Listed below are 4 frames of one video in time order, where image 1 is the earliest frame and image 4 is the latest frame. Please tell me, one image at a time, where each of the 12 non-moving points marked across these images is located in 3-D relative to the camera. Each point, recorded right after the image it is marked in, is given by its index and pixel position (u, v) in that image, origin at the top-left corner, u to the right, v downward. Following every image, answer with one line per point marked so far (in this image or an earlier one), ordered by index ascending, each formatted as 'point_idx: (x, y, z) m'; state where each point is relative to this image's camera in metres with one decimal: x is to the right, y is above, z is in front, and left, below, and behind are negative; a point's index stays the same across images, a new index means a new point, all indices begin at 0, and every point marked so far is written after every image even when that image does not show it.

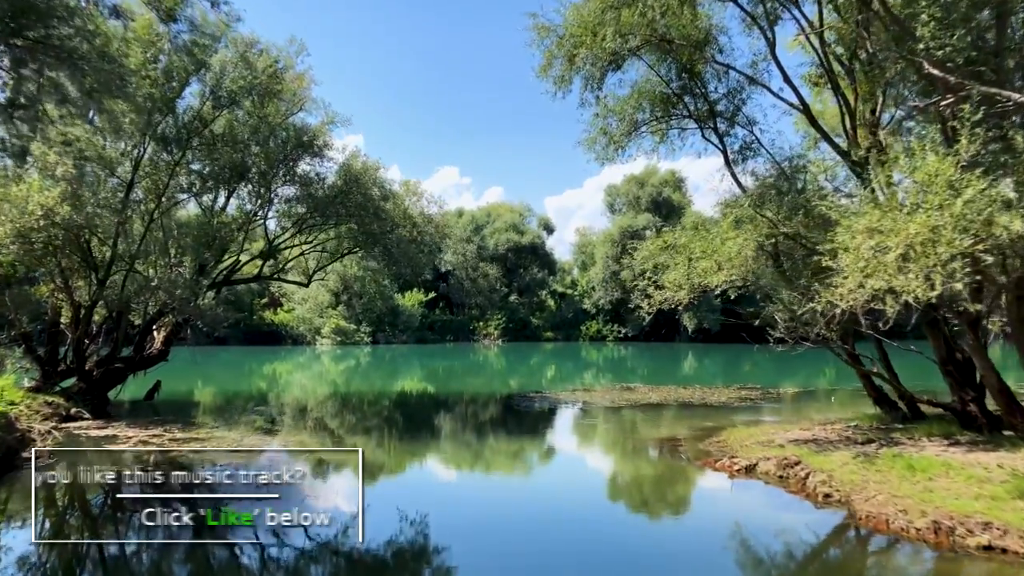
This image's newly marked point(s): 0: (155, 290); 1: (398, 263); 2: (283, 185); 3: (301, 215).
0: (-8.4, -0.1, +16.5) m
1: (-3.0, +0.8, +19.1) m
2: (-5.8, +2.6, +17.5) m
3: (-5.4, +1.9, +18.0) m
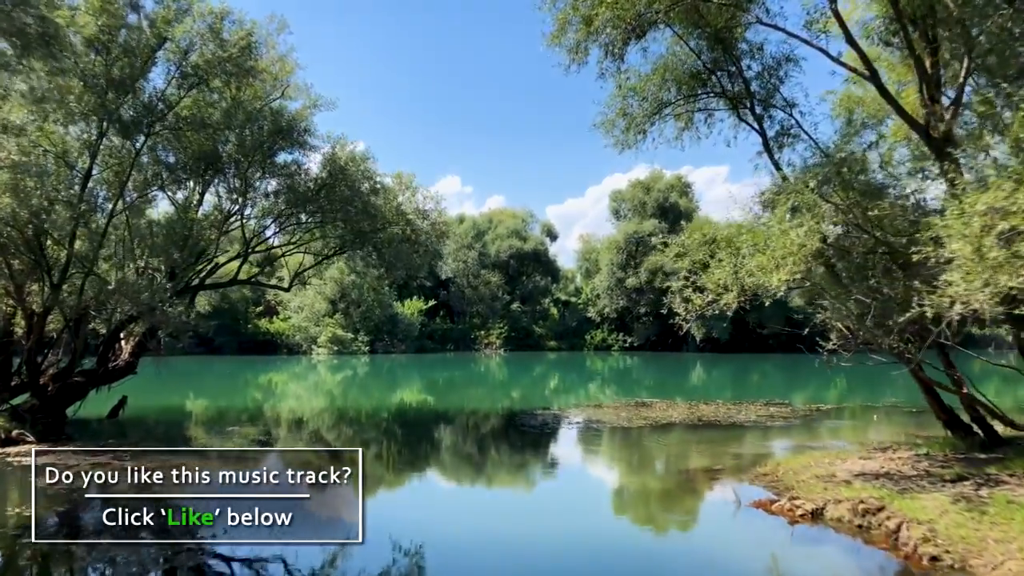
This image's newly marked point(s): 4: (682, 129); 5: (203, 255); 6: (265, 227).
0: (-8.3, -0.2, +14.7) m
1: (-2.9, +0.6, +17.2) m
2: (-5.7, +2.5, +15.7) m
3: (-5.3, +1.8, +16.2) m
4: (+3.5, +3.3, +14.5) m
5: (-7.6, +0.8, +17.3) m
6: (-6.0, +1.4, +16.7) m
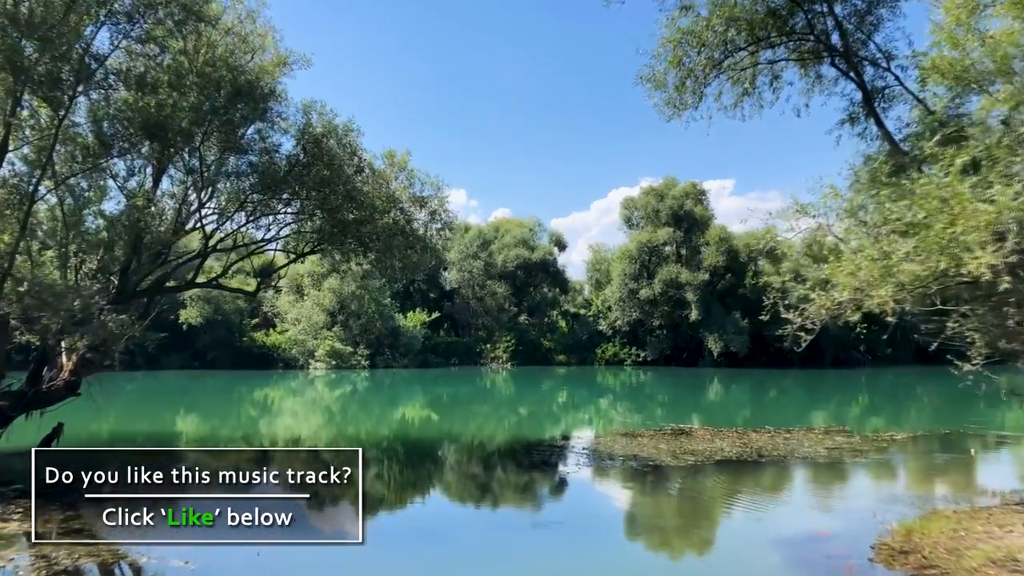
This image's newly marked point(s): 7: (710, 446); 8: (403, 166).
0: (-8.0, -0.3, +11.8) m
1: (-2.6, +0.5, +14.4) m
2: (-5.4, +2.4, +12.9) m
3: (-5.0, +1.7, +13.4) m
4: (+3.8, +3.2, +11.6) m
5: (-7.3, +0.7, +14.5) m
6: (-5.7, +1.3, +13.9) m
7: (+5.5, -4.3, +19.2) m
8: (-2.4, +2.7, +15.6) m
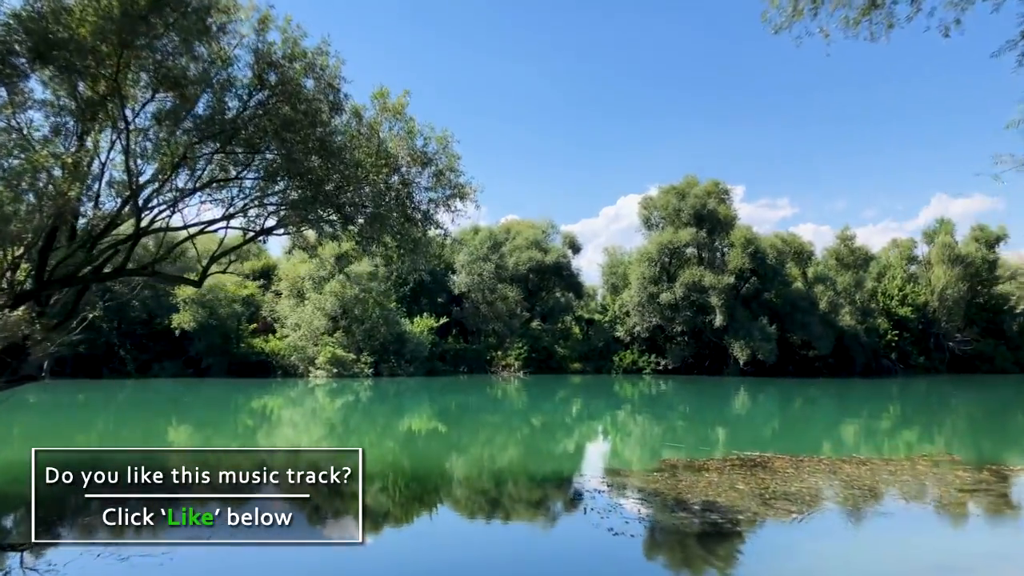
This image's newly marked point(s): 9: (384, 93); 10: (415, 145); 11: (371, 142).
0: (-7.5, -0.1, +8.6) m
1: (-2.1, +0.7, +11.1) m
2: (-4.9, +2.6, +9.7) m
3: (-4.5, +1.8, +10.2) m
4: (+4.3, +3.4, +8.3) m
5: (-6.8, +0.8, +11.2) m
6: (-5.2, +1.5, +10.7) m
7: (+6.0, -4.2, +15.8) m
8: (-1.9, +2.8, +12.3) m
9: (-2.2, +3.2, +12.4) m
10: (-1.7, +2.3, +12.4) m
11: (-2.2, +2.2, +11.0) m
